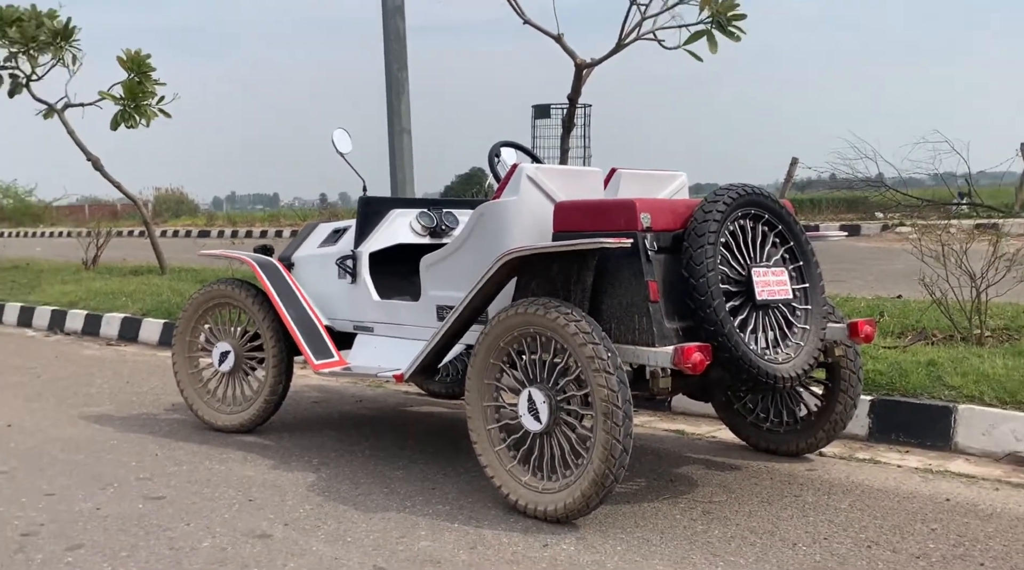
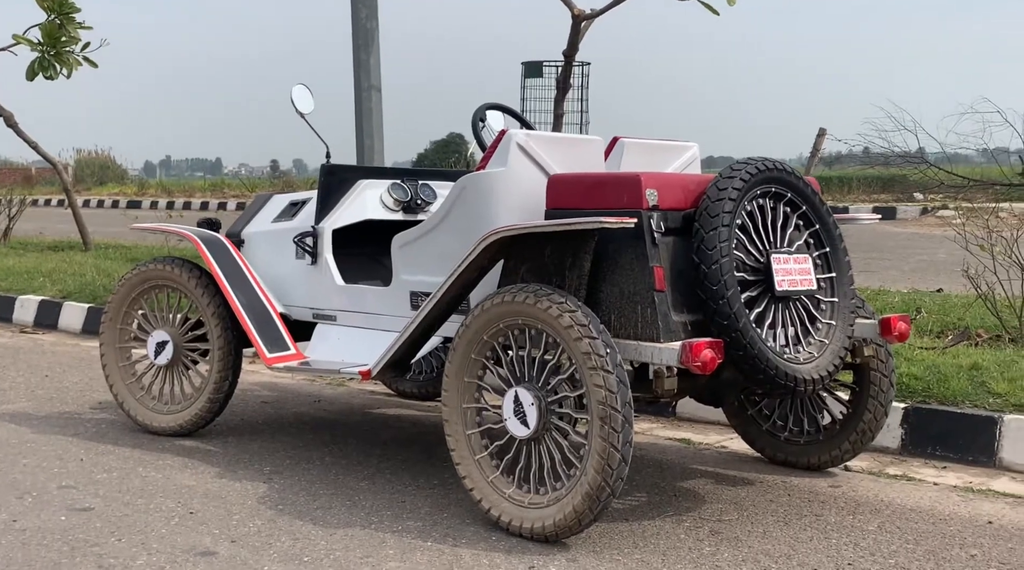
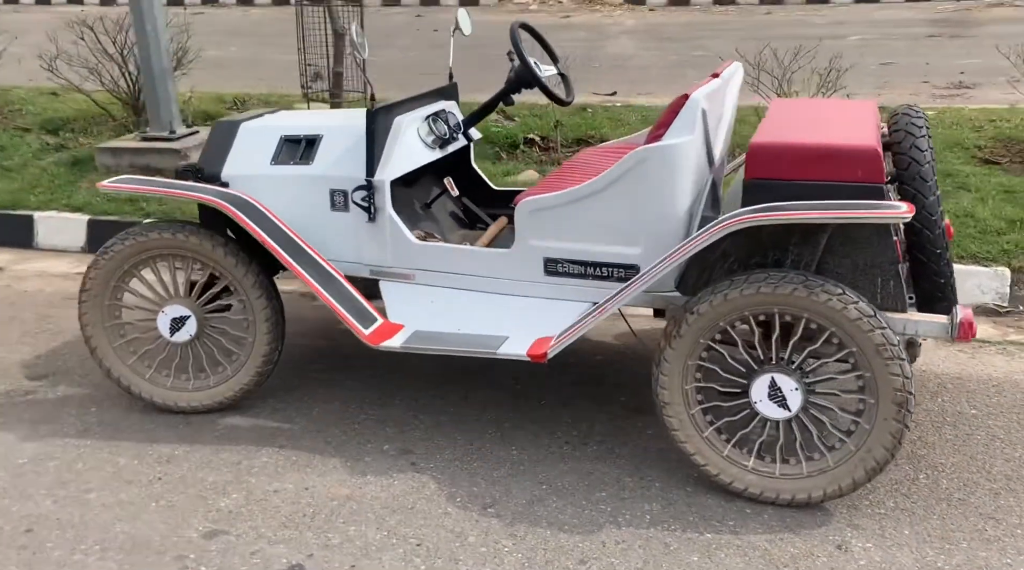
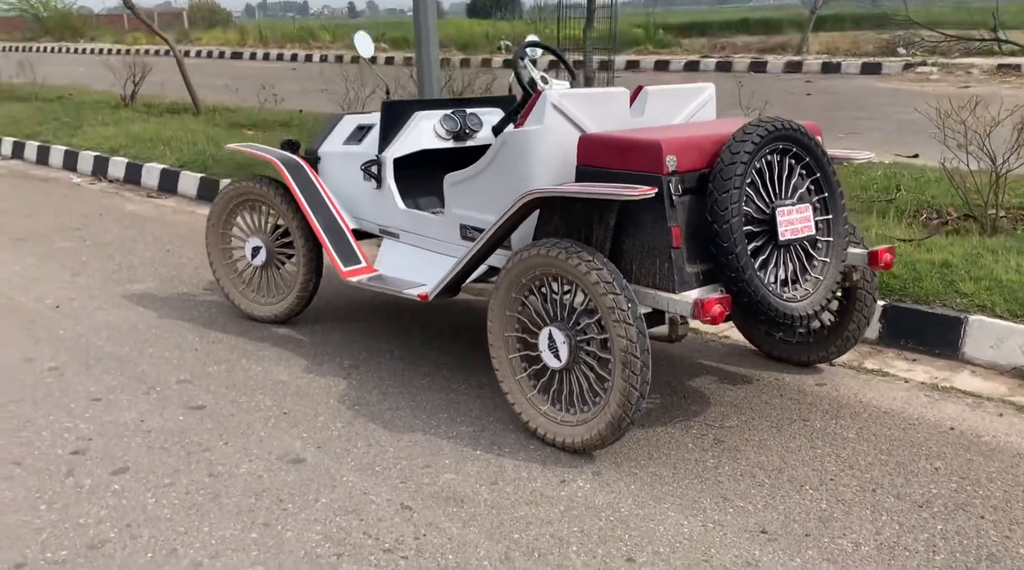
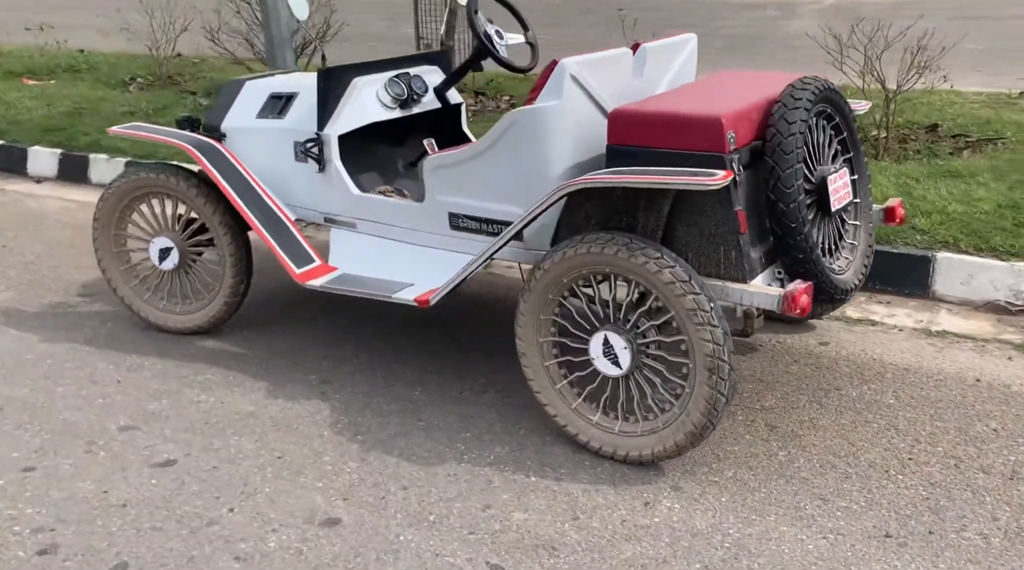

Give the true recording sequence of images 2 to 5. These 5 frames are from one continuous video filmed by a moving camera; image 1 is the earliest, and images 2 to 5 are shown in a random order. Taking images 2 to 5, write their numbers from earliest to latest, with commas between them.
2, 4, 5, 3
